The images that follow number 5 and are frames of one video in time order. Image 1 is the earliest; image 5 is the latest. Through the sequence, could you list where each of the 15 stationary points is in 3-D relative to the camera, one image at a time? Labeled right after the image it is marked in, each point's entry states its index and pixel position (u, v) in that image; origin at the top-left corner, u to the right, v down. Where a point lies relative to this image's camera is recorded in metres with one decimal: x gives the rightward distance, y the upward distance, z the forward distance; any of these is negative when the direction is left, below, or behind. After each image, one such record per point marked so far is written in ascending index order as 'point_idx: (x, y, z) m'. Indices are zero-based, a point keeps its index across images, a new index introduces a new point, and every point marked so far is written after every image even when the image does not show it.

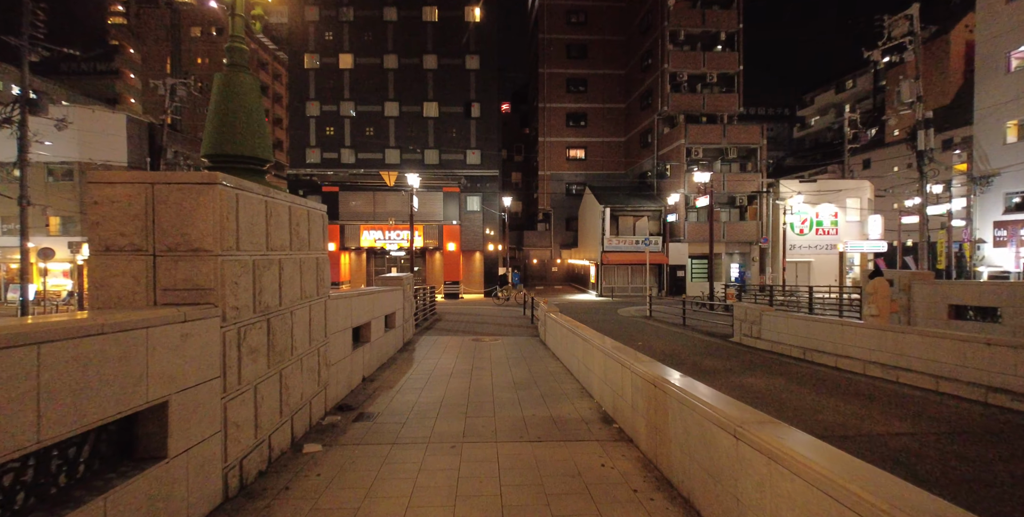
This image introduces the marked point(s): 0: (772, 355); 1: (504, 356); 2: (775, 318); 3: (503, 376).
0: (+6.4, -2.4, +12.0) m
1: (-0.2, -2.2, +11.3) m
2: (+6.7, -1.5, +12.3) m
3: (-0.3, -2.2, +9.4) m
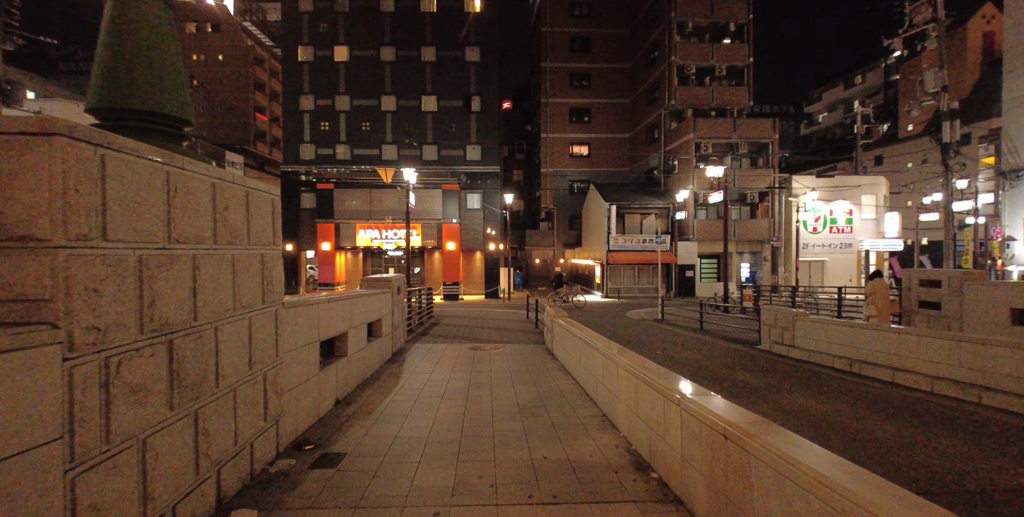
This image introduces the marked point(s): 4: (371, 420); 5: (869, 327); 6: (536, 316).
0: (+6.5, -2.3, +10.6) m
1: (-0.1, -2.2, +9.9) m
2: (+6.7, -1.5, +10.9) m
3: (-0.2, -2.1, +8.1) m
4: (-1.8, -2.0, +6.1) m
5: (+7.0, -1.3, +9.4) m
6: (+0.9, -2.0, +16.7) m
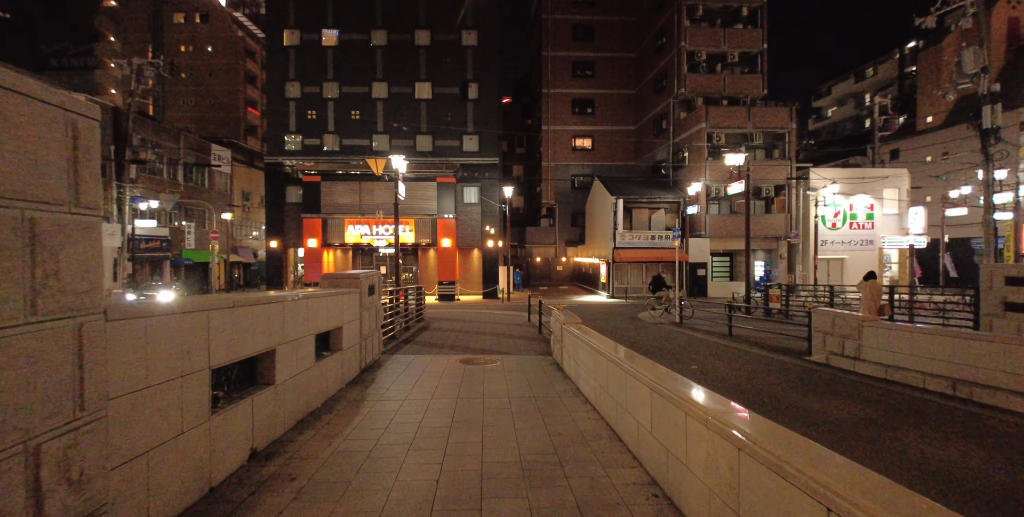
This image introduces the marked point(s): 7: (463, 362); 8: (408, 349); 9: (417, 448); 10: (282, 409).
0: (+6.5, -2.2, +8.4) m
1: (-0.1, -2.1, +7.7) m
2: (+6.7, -1.3, +8.7) m
3: (-0.2, -2.0, +5.9) m
4: (-1.8, -1.9, +4.0) m
5: (+7.0, -1.2, +7.2) m
6: (+0.9, -1.8, +14.5) m
7: (-1.0, -2.1, +9.7) m
8: (-2.4, -2.1, +11.2) m
9: (-1.0, -1.9, +4.7) m
10: (-2.5, -1.6, +5.2) m
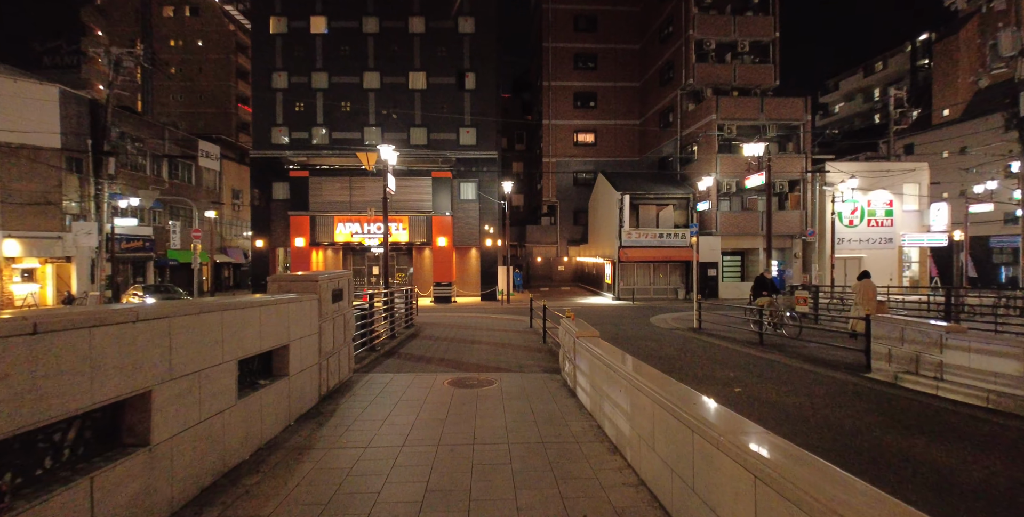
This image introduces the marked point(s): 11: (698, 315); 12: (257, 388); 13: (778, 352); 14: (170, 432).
0: (+6.5, -2.1, +6.6) m
1: (-0.1, -2.0, +5.9) m
2: (+6.7, -1.3, +7.0) m
3: (-0.2, -1.9, +4.1) m
4: (-1.8, -1.9, +2.2) m
5: (+7.0, -1.1, +5.5) m
6: (+0.9, -1.8, +12.8) m
7: (-1.0, -2.0, +8.0) m
8: (-2.4, -2.1, +9.5) m
9: (-1.0, -1.9, +2.9) m
10: (-2.5, -1.6, +3.5) m
11: (+6.2, -1.9, +16.3) m
12: (-2.7, -1.3, +5.1) m
13: (+6.2, -2.1, +11.3) m
14: (-2.5, -1.2, +3.6) m
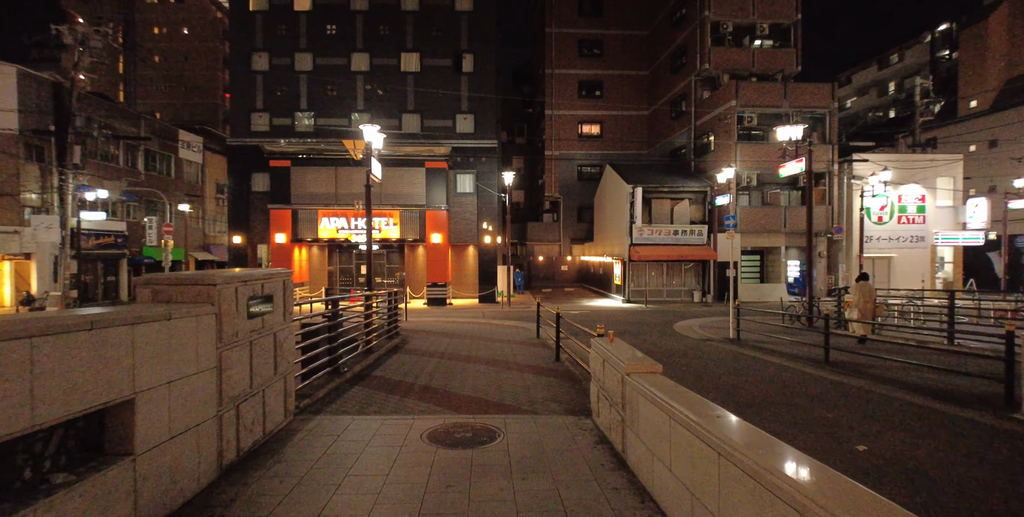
0: (+6.6, -2.1, +4.2) m
1: (0.0, -1.9, +3.4) m
2: (+6.9, -1.2, +4.5) m
3: (0.0, -1.9, +1.6) m
4: (-1.6, -1.8, -0.3) m
5: (+7.1, -1.1, +3.0) m
6: (+1.0, -1.7, +10.3) m
7: (-0.9, -1.9, +5.4) m
8: (-2.3, -2.0, +7.0) m
9: (-0.8, -1.8, +0.4) m
10: (-2.3, -1.5, +1.0) m
11: (+6.3, -1.8, +13.8) m
12: (-2.5, -1.3, +2.6) m
13: (+6.3, -2.1, +8.8) m
14: (-2.4, -1.1, +1.1) m
